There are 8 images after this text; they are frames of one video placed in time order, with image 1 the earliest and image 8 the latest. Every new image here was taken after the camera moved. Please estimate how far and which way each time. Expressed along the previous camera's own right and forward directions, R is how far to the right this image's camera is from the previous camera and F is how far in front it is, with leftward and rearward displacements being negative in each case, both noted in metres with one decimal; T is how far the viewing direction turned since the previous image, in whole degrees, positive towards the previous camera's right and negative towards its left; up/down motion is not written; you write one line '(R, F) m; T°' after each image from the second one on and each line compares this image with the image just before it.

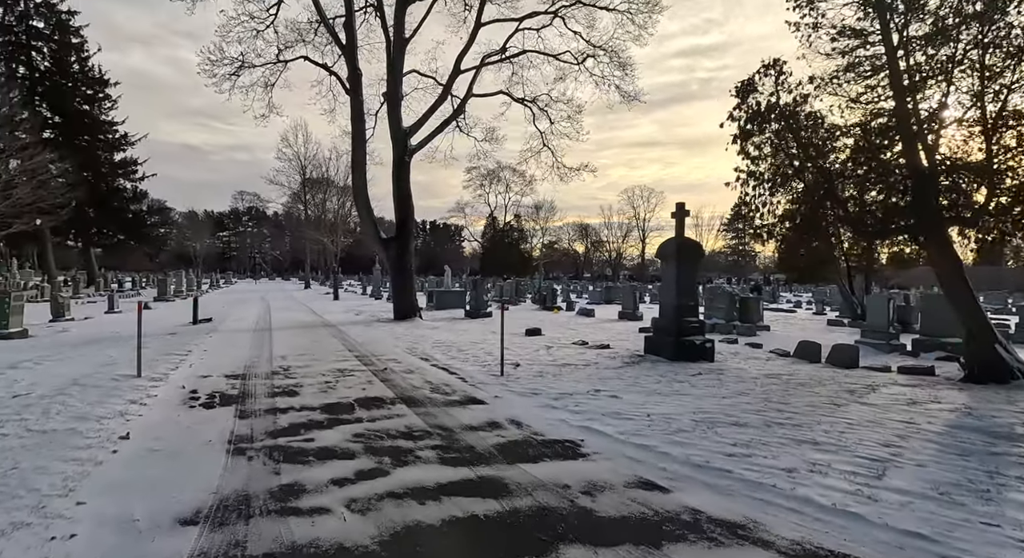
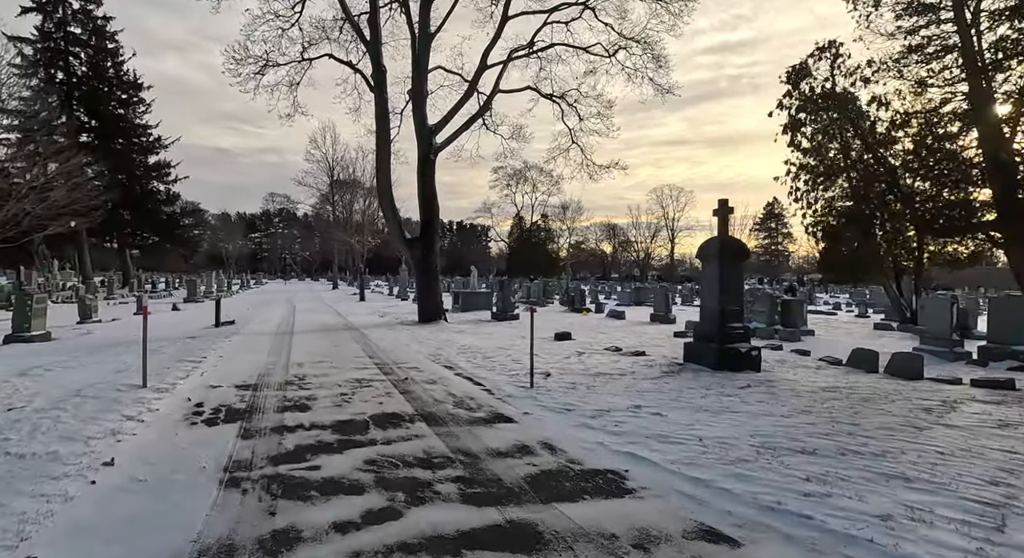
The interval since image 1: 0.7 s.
(0.0, +0.7) m; -2°
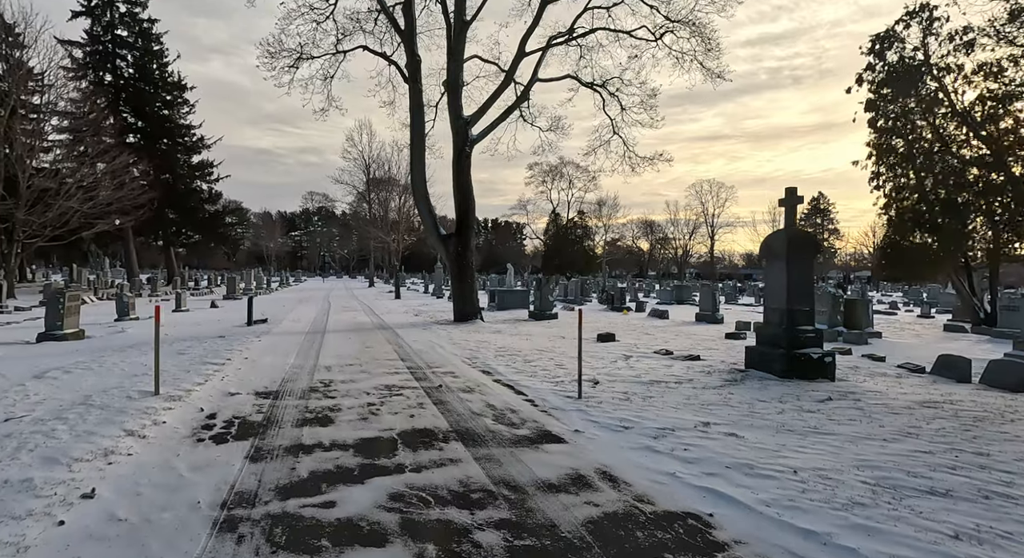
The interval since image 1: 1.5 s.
(-0.1, +0.8) m; -3°
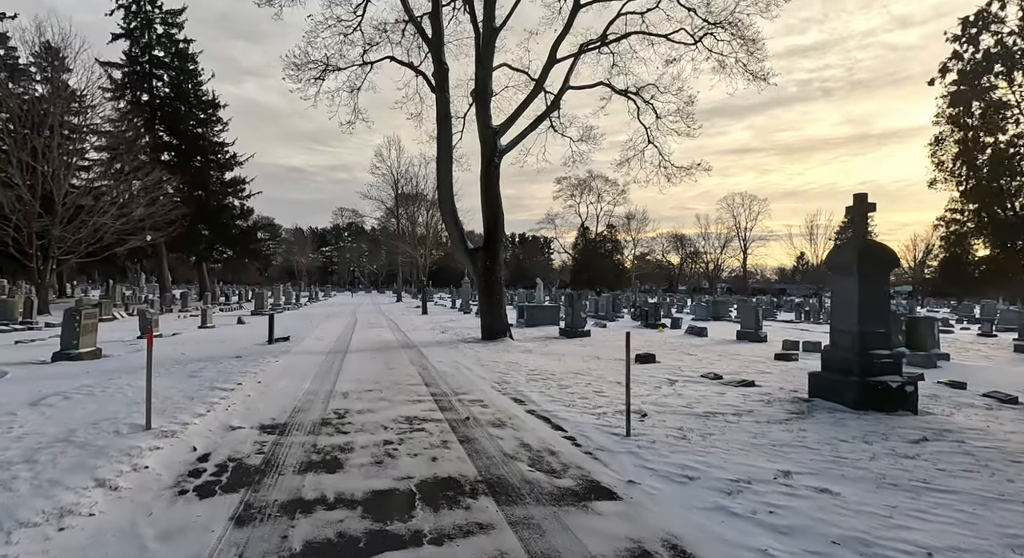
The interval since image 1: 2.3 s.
(-0.1, +0.9) m; -2°
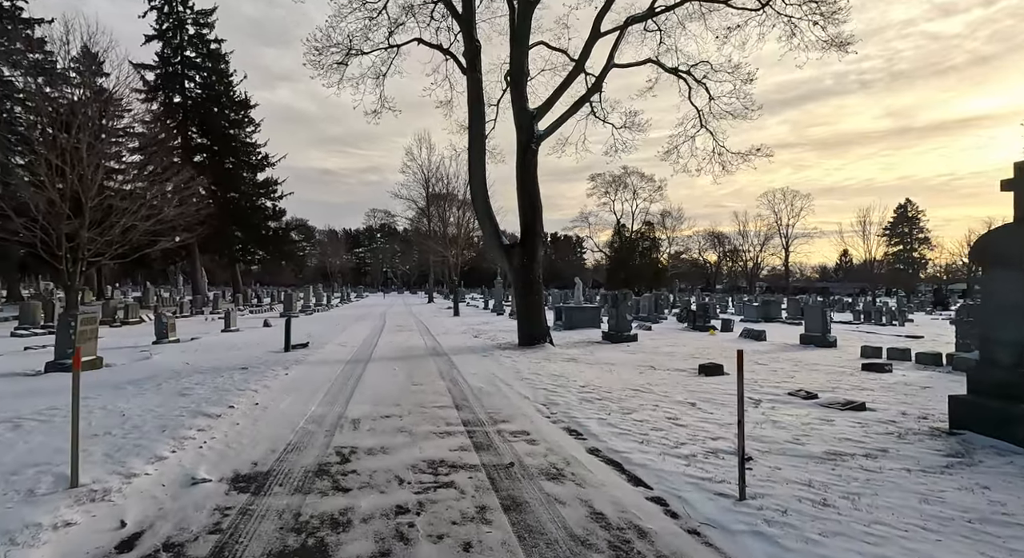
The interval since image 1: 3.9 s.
(-0.2, +1.7) m; -3°
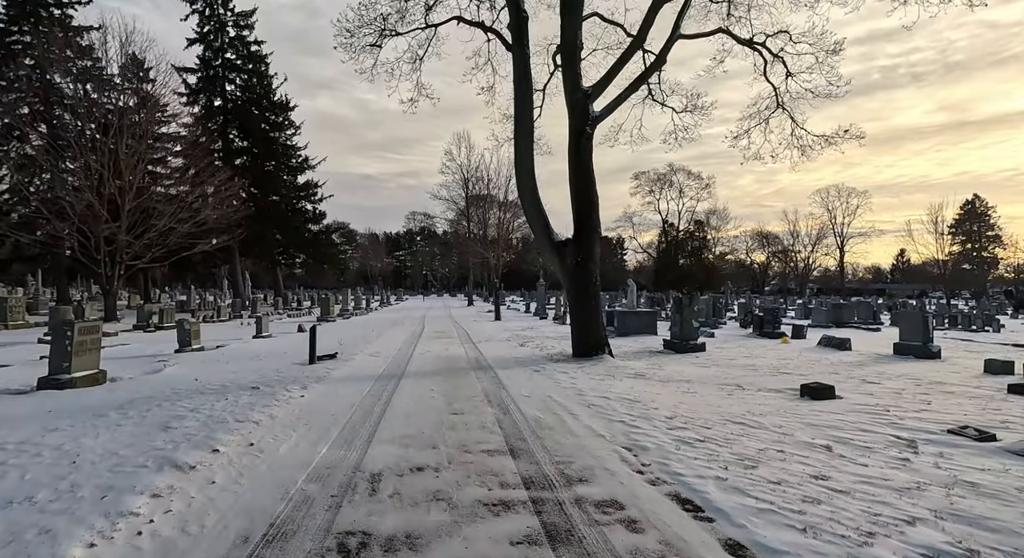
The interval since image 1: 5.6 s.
(-0.3, +2.0) m; -4°
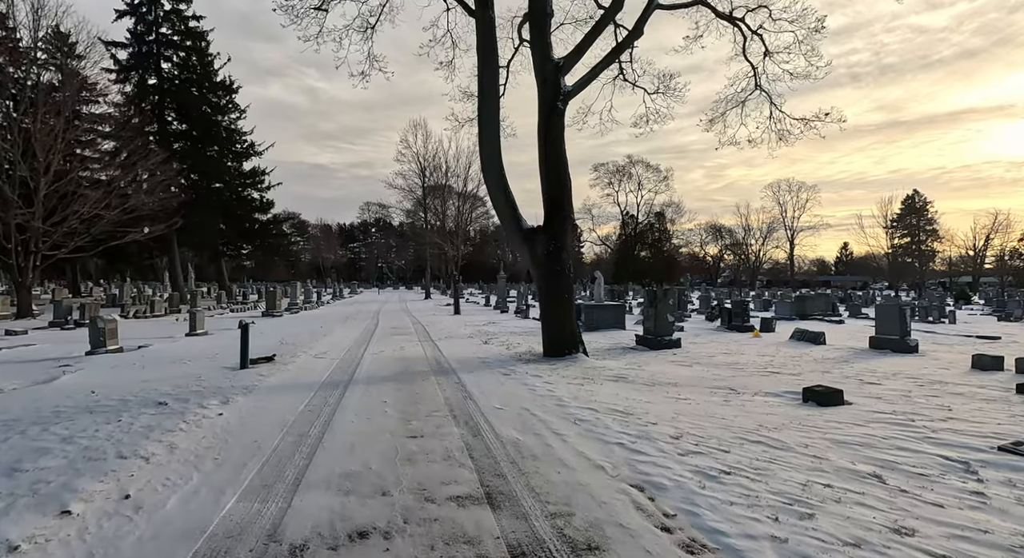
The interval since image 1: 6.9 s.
(-0.1, +1.5) m; +4°
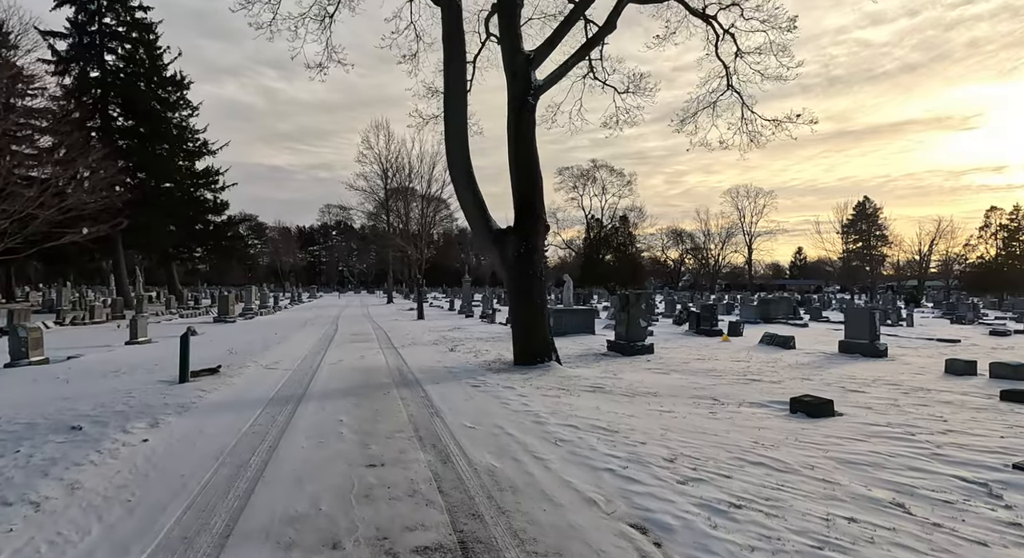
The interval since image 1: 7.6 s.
(-0.1, +0.7) m; +3°
